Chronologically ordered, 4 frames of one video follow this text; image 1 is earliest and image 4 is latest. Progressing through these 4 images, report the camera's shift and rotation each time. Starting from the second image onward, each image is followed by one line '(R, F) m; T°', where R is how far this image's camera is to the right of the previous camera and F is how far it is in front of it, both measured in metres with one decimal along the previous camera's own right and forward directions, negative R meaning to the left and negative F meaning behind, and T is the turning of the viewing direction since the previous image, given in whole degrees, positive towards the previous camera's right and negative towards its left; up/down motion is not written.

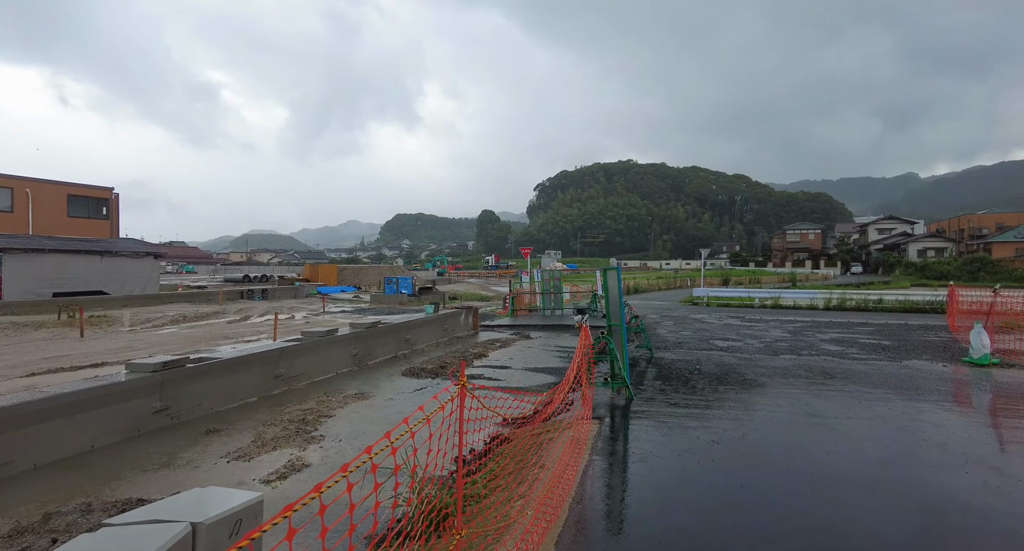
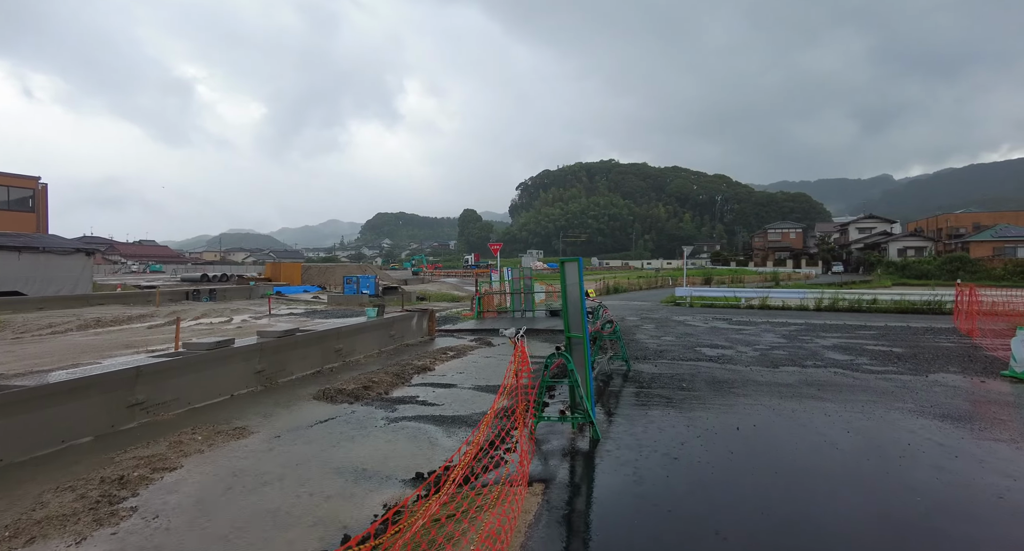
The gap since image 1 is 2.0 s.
(+0.5, +1.5) m; +2°
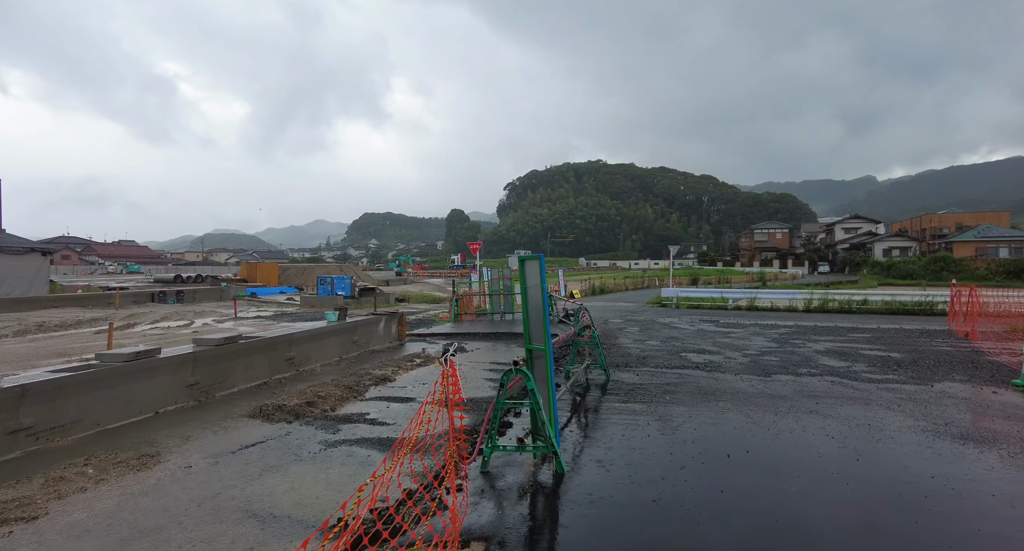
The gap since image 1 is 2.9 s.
(+0.3, +0.7) m; +1°
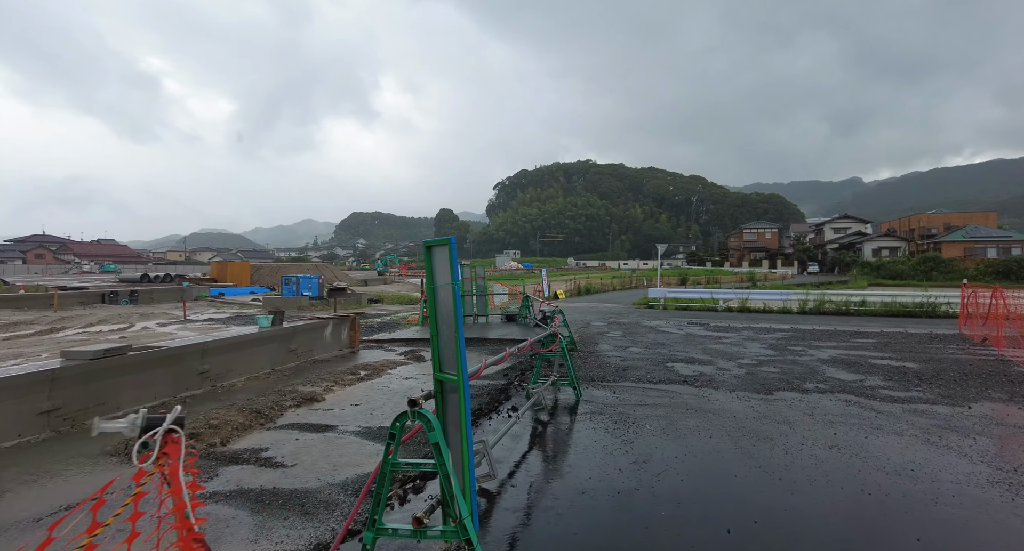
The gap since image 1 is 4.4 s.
(+0.4, +1.1) m; +1°
